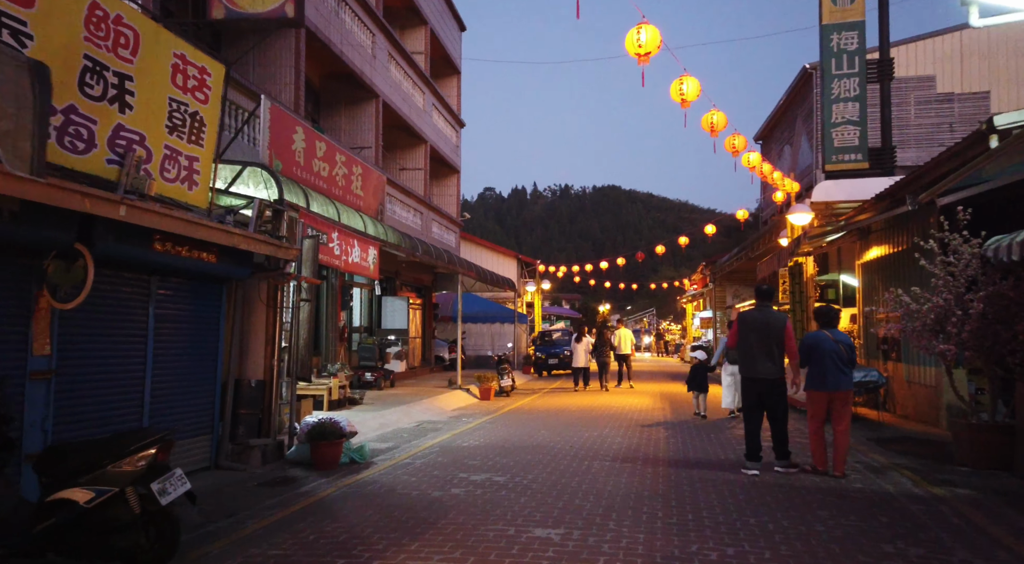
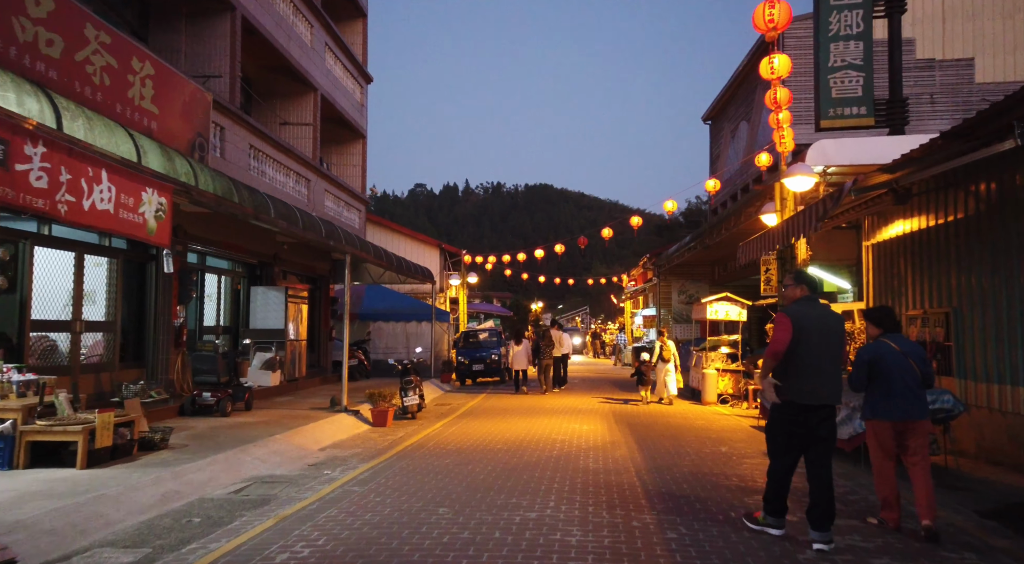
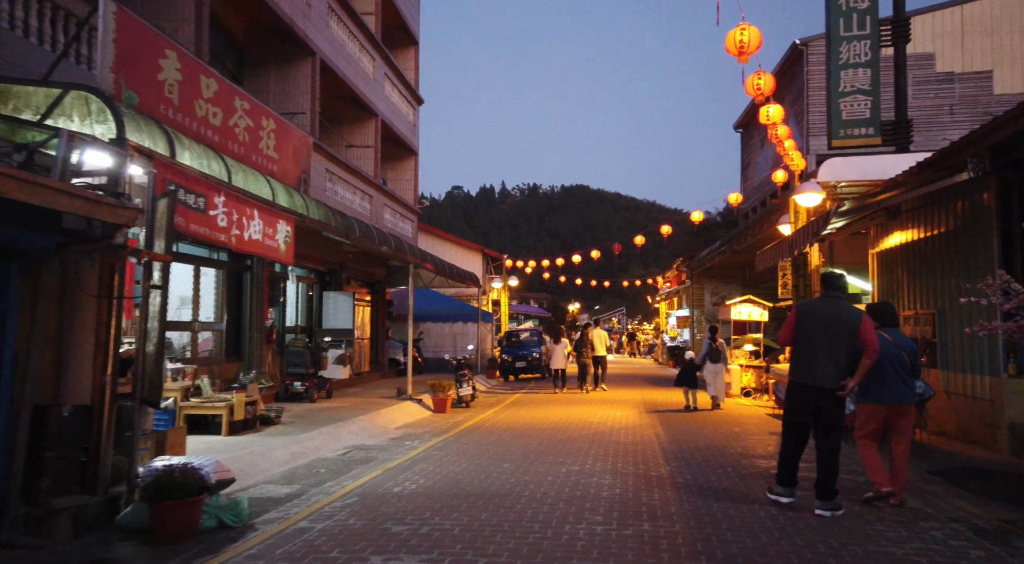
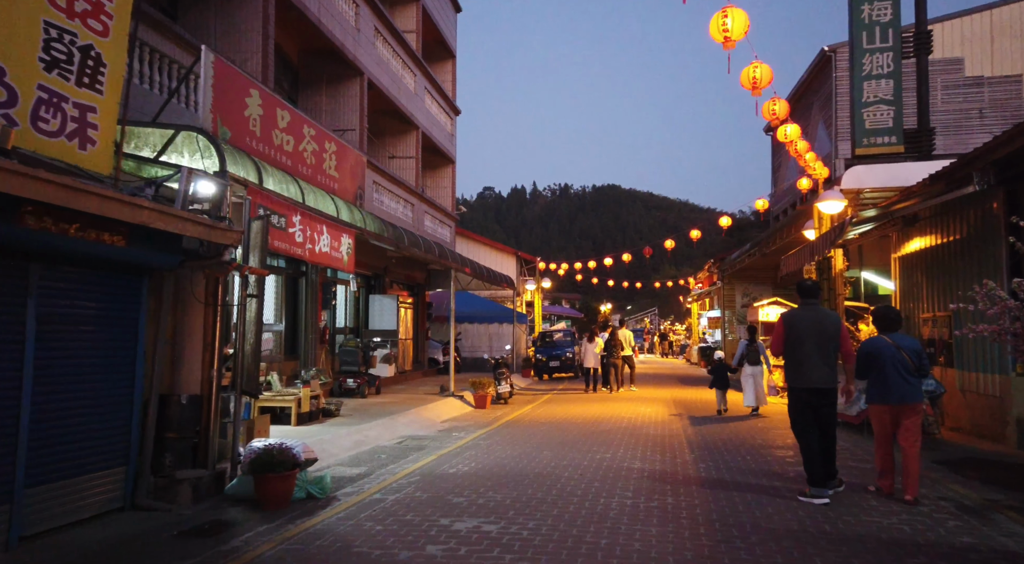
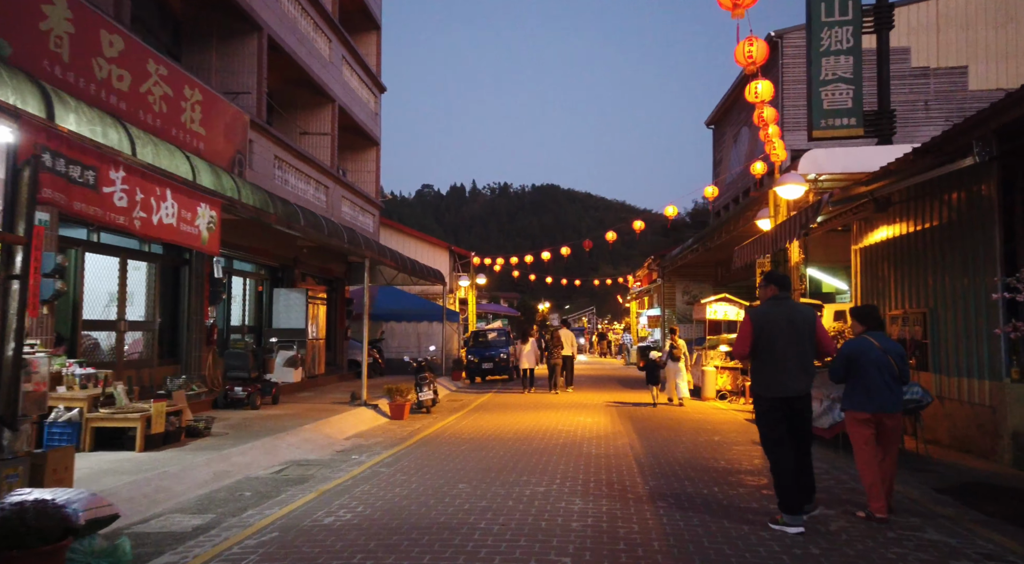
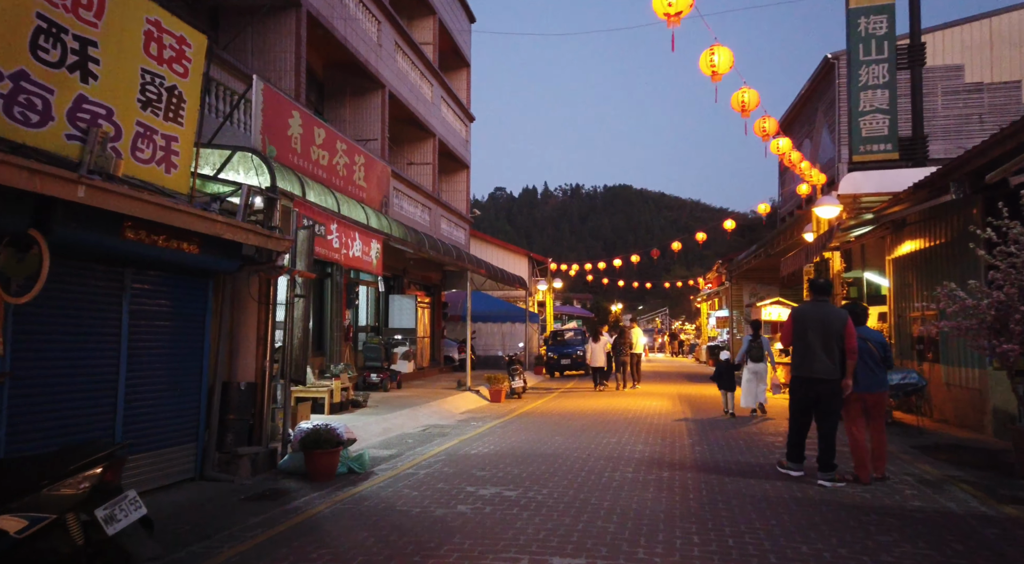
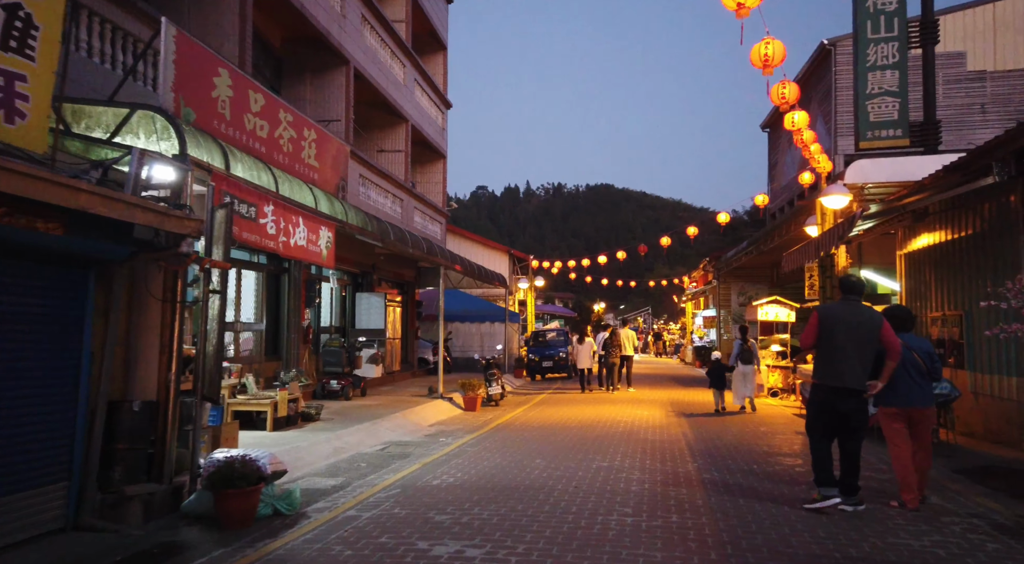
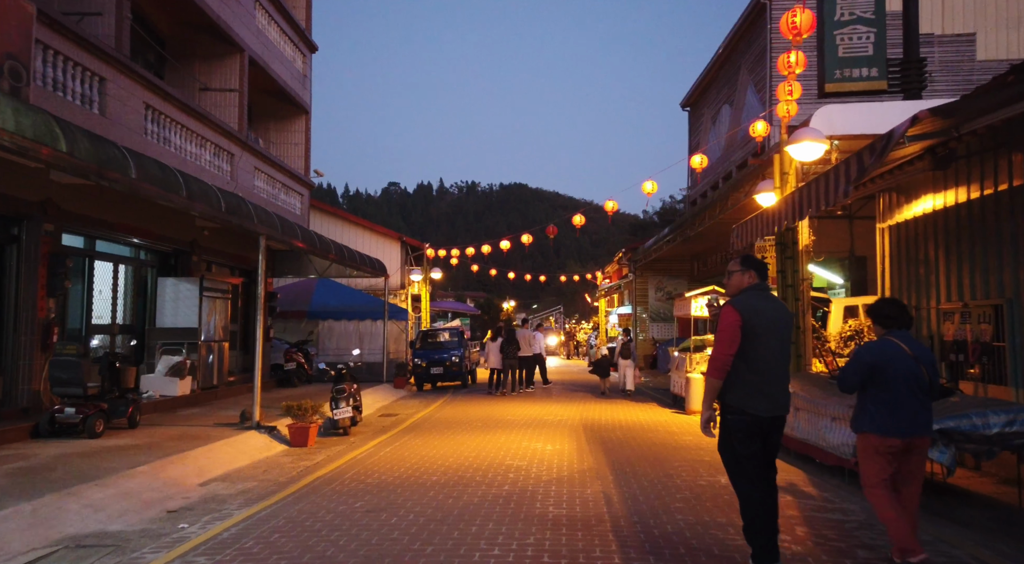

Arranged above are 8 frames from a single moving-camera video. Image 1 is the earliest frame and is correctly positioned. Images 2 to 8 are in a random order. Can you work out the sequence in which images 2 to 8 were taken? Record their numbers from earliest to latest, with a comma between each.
6, 4, 7, 3, 5, 2, 8
